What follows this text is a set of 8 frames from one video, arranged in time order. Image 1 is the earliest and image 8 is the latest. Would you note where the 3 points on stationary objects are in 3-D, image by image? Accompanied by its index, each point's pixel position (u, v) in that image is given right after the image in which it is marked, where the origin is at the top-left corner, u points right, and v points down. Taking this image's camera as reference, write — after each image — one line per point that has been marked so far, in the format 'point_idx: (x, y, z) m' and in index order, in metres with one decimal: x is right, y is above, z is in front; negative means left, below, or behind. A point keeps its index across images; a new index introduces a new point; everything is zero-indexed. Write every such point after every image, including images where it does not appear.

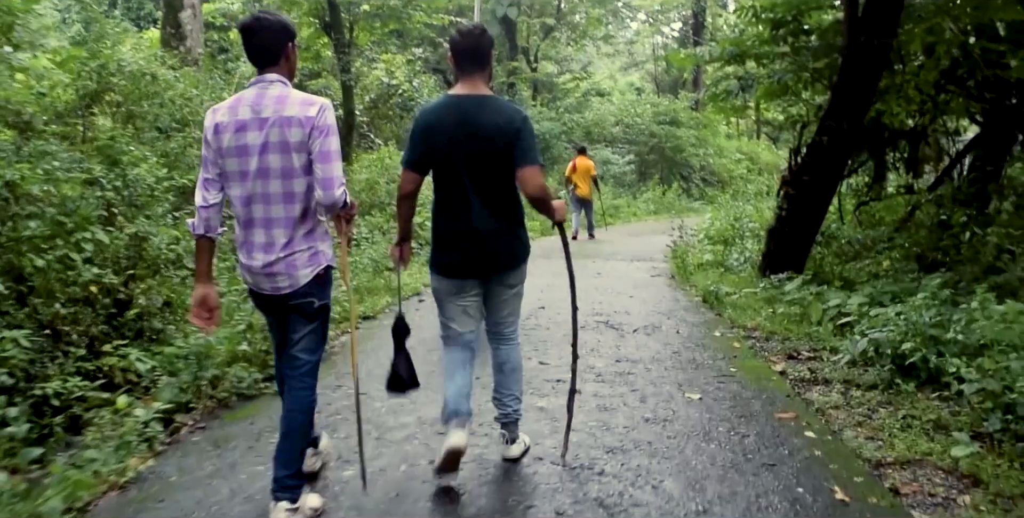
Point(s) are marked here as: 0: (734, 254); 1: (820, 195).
0: (+2.6, +0.1, +12.2) m
1: (+3.0, +0.6, +9.9) m
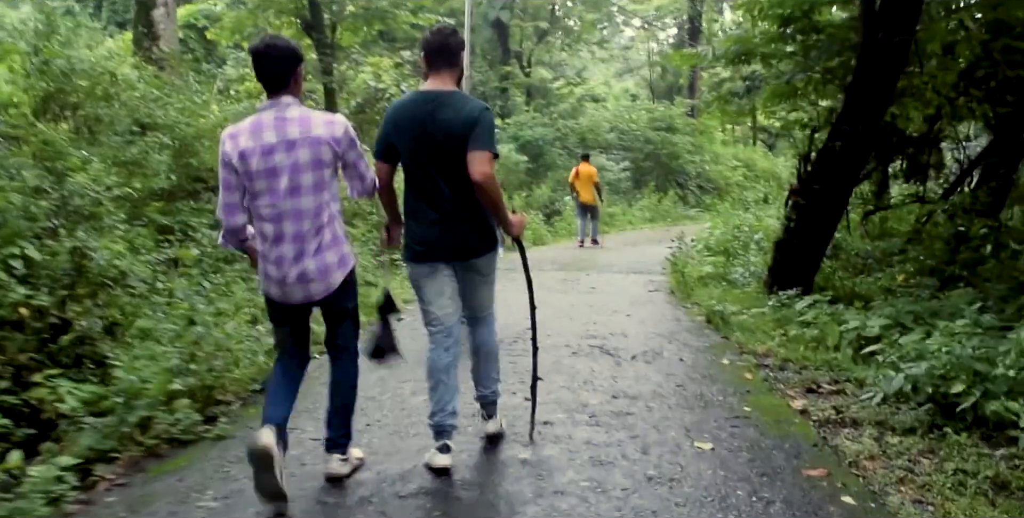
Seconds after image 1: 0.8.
0: (+2.5, -0.1, +11.5) m
1: (+2.8, +0.5, +9.1) m
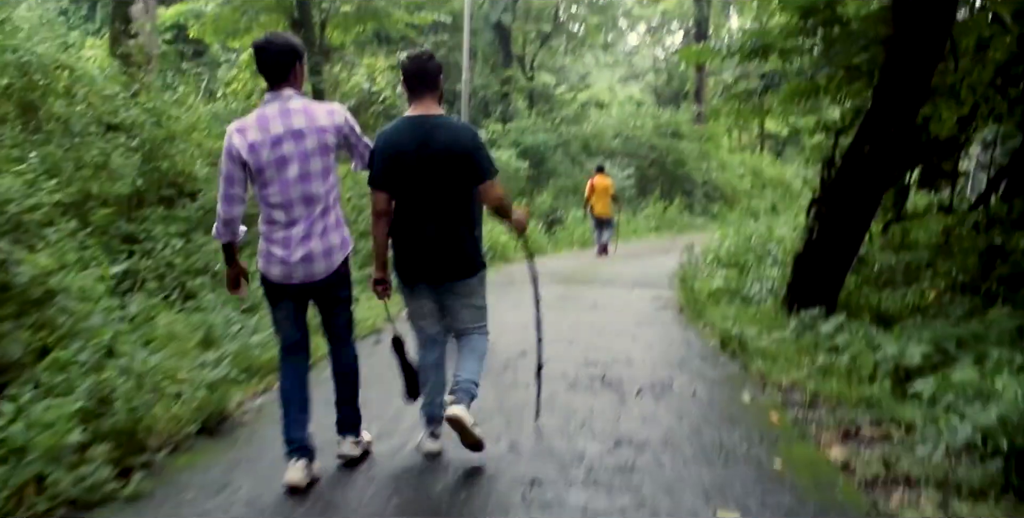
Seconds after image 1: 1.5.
0: (+2.4, -0.2, +10.6) m
1: (+2.8, +0.4, +8.3) m
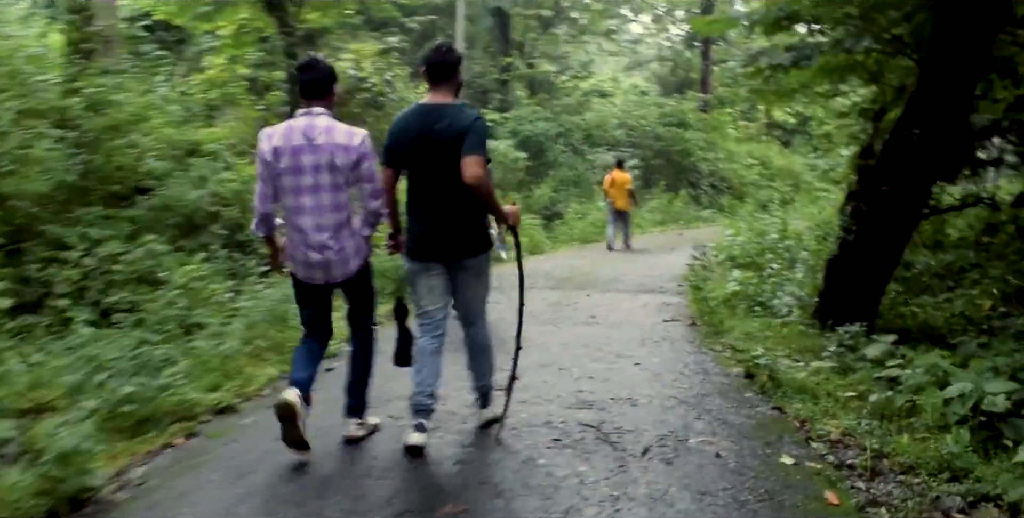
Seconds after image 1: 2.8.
0: (+2.3, -0.2, +9.3) m
1: (+2.7, +0.3, +6.9) m
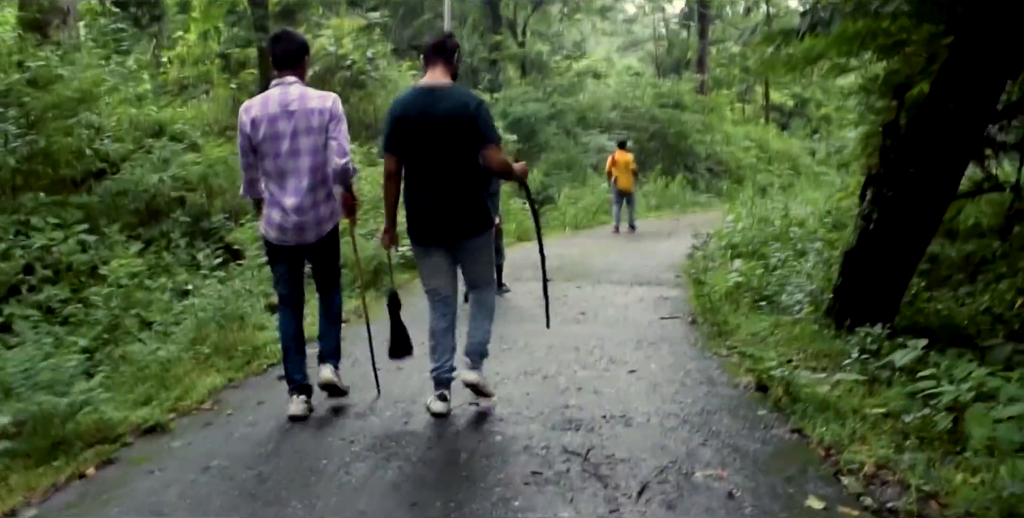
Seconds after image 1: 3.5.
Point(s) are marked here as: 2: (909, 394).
0: (+2.2, -0.2, +8.5) m
1: (+2.5, +0.4, +6.2) m
2: (+1.8, -0.6, +4.6) m
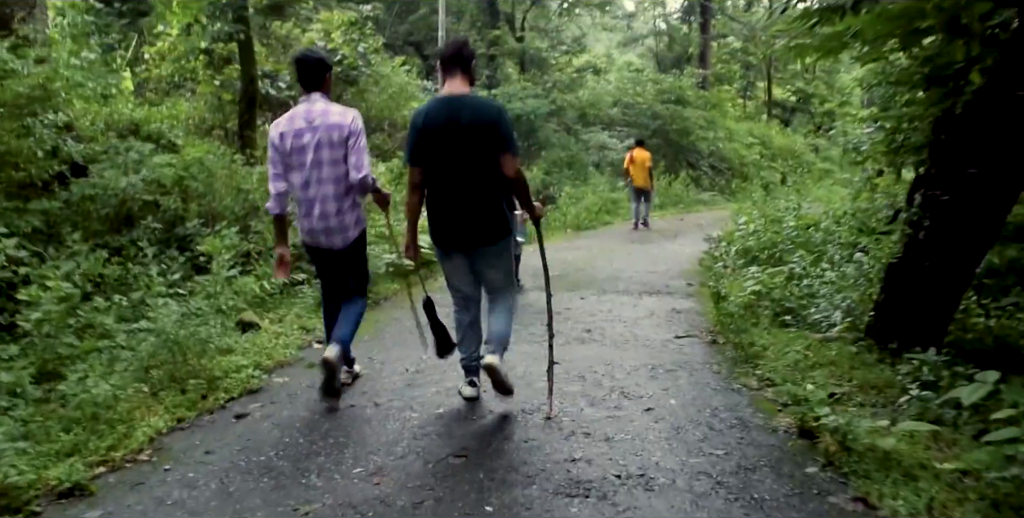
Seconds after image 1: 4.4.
0: (+2.2, -0.2, +7.7) m
1: (+2.5, +0.3, +5.4) m
2: (+1.8, -0.7, +3.8) m
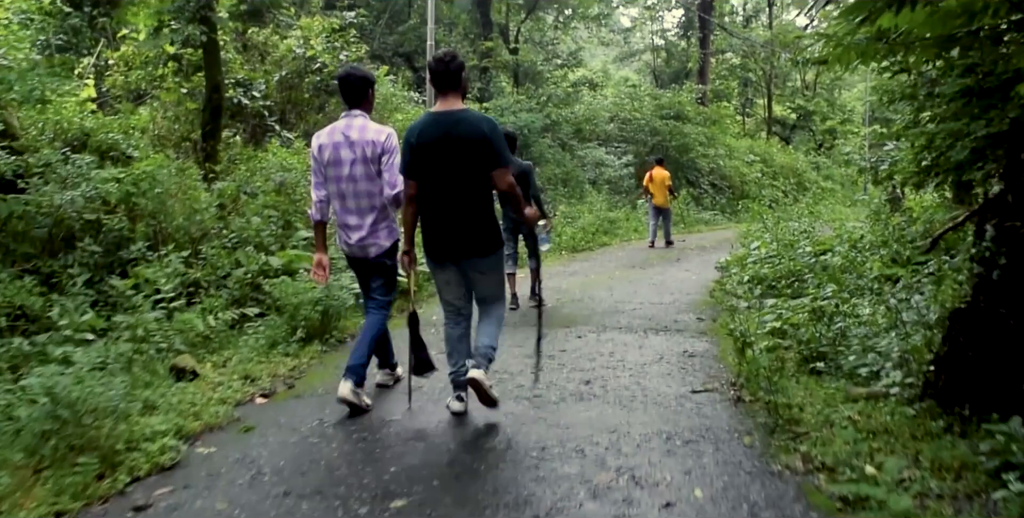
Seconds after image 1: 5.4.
0: (+2.1, -0.5, +6.7) m
1: (+2.4, +0.1, +4.3) m
2: (+1.7, -0.8, +2.7) m
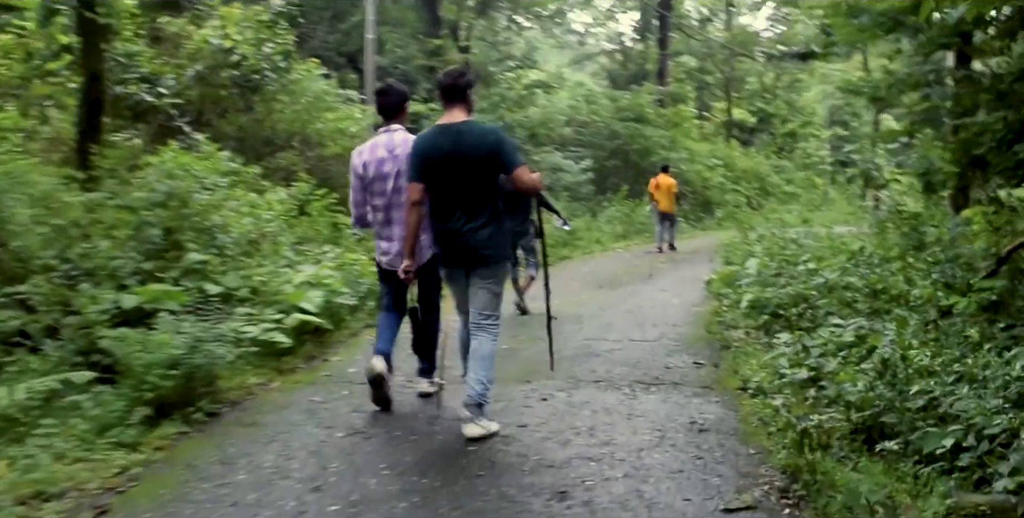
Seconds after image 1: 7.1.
0: (+1.8, -0.6, +4.8) m
1: (+2.3, 0.0, +2.5) m
2: (+1.6, -1.0, +0.8) m
